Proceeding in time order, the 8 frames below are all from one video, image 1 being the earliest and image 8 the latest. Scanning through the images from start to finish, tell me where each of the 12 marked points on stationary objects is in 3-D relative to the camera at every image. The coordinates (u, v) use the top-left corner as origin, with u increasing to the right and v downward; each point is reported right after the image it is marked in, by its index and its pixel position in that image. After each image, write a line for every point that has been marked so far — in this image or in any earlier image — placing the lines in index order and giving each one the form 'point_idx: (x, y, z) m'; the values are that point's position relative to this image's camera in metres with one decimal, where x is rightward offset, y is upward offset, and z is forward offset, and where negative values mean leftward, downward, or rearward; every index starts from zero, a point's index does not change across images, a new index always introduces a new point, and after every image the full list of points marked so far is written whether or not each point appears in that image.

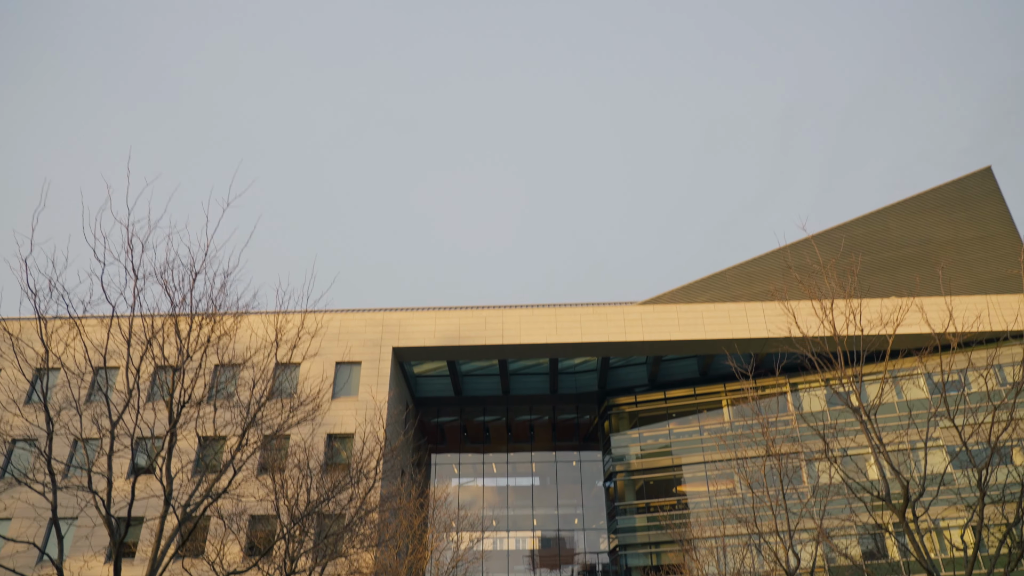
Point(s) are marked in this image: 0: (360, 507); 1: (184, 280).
0: (-3.9, -5.8, +19.2) m
1: (-6.1, +0.3, +14.3) m
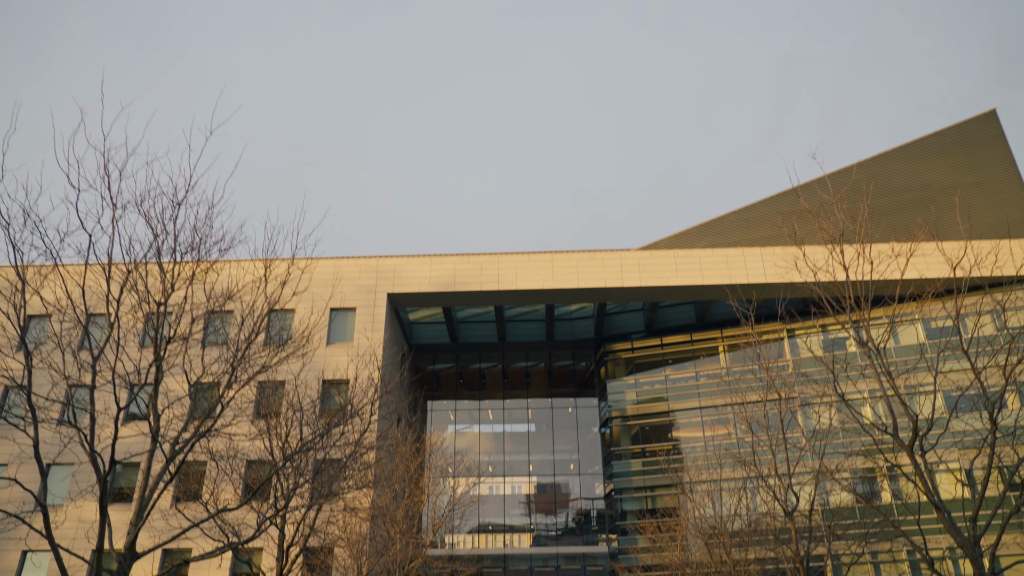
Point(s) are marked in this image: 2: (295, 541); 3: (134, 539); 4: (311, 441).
0: (-4.4, -4.3, +19.3) m
1: (-6.7, +1.5, +14.0) m
2: (-5.1, -5.9, +17.0) m
3: (-5.3, -3.5, +10.2) m
4: (-5.0, -3.8, +17.9) m
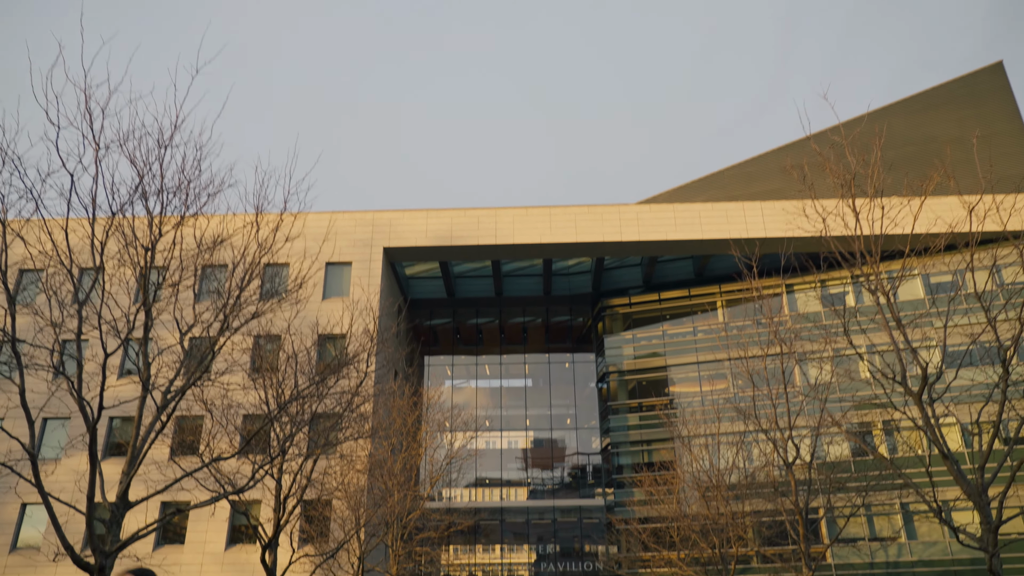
0: (-4.4, -3.0, +19.1) m
1: (-6.7, +2.5, +13.5) m
2: (-5.1, -4.7, +16.9) m
3: (-5.3, -2.7, +10.0) m
4: (-5.0, -2.5, +17.7) m
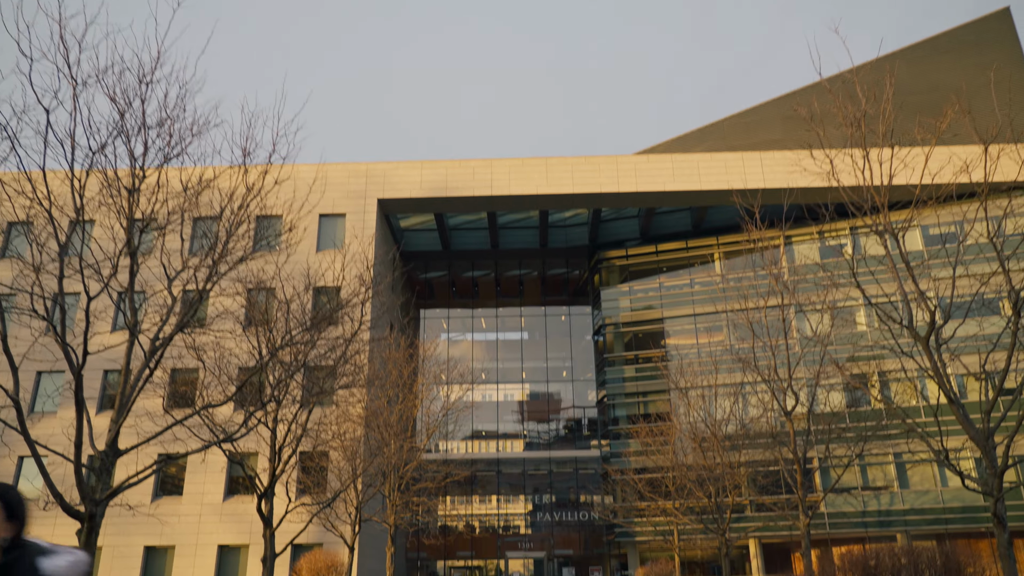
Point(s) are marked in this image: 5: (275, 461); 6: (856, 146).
0: (-4.5, -1.6, +18.9) m
1: (-6.7, +3.4, +12.9) m
2: (-5.2, -3.5, +16.7) m
3: (-5.3, -2.0, +9.8) m
4: (-5.1, -1.3, +17.4) m
5: (-5.1, -3.7, +15.5) m
6: (+6.9, +2.9, +14.5) m
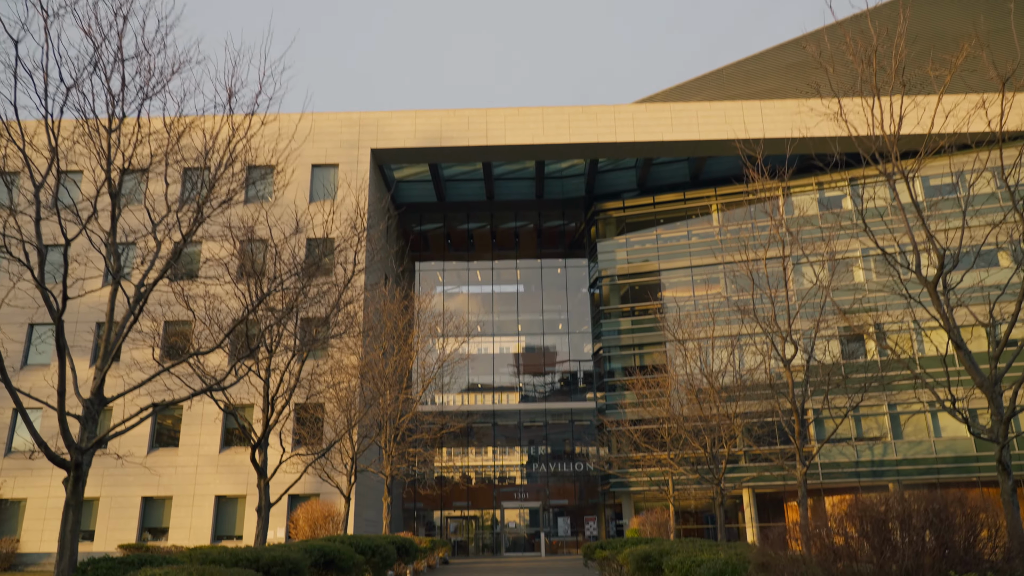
0: (-4.6, -0.3, +18.6) m
1: (-6.8, +4.4, +12.3) m
2: (-5.3, -2.4, +16.5) m
3: (-5.4, -1.2, +9.5) m
4: (-5.2, -0.1, +17.1) m
5: (-5.1, -2.6, +15.3) m
6: (+6.9, +3.9, +14.0) m
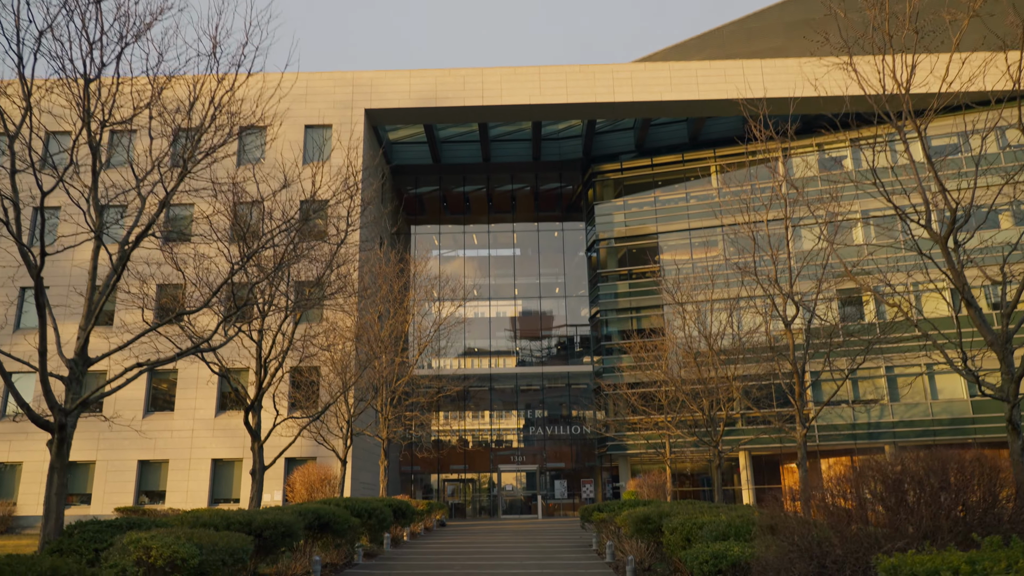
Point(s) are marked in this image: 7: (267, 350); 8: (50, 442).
0: (-4.7, +0.6, +18.2) m
1: (-6.8, +5.0, +11.7) m
2: (-5.3, -1.5, +16.3) m
3: (-5.4, -0.7, +9.1) m
4: (-5.3, +0.8, +16.7) m
5: (-5.2, -1.7, +15.0) m
6: (+6.8, +4.7, +13.5) m
7: (-5.4, -1.4, +16.1) m
8: (-5.5, -1.8, +8.7) m
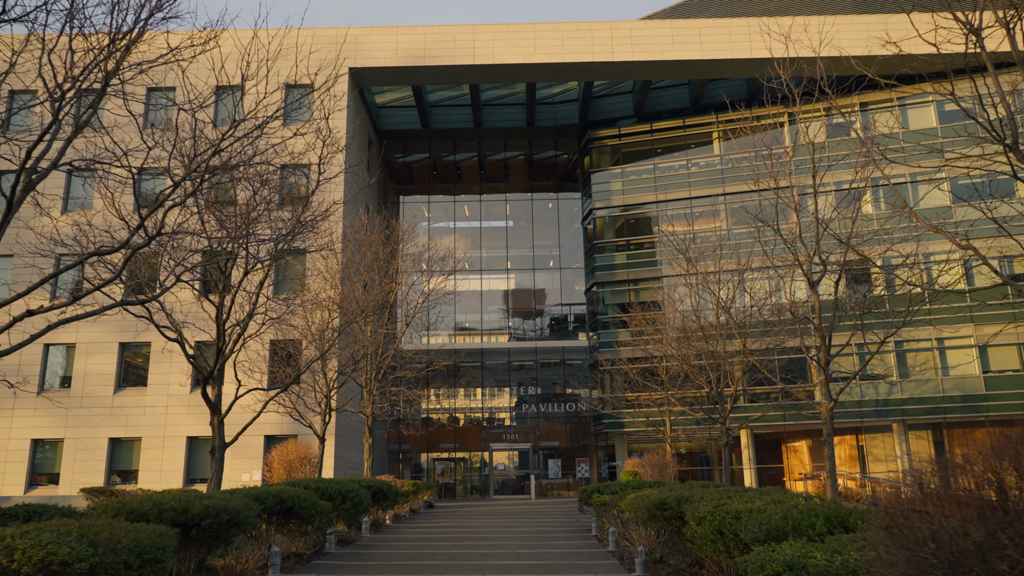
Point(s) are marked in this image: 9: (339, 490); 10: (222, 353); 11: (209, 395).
0: (-4.9, +1.5, +16.5) m
1: (-6.9, +5.8, +9.8) m
2: (-5.5, -0.6, +14.6) m
3: (-5.5, 0.0, +7.5) m
4: (-5.4, +1.7, +15.0) m
5: (-5.3, -0.9, +13.4) m
6: (+6.7, +5.4, +11.8) m
7: (-5.6, -0.5, +14.4) m
8: (-5.6, -1.2, +7.1) m
9: (-3.1, -3.6, +13.0) m
10: (-5.4, -1.3, +13.6) m
11: (-5.4, -1.9, +13.0) m
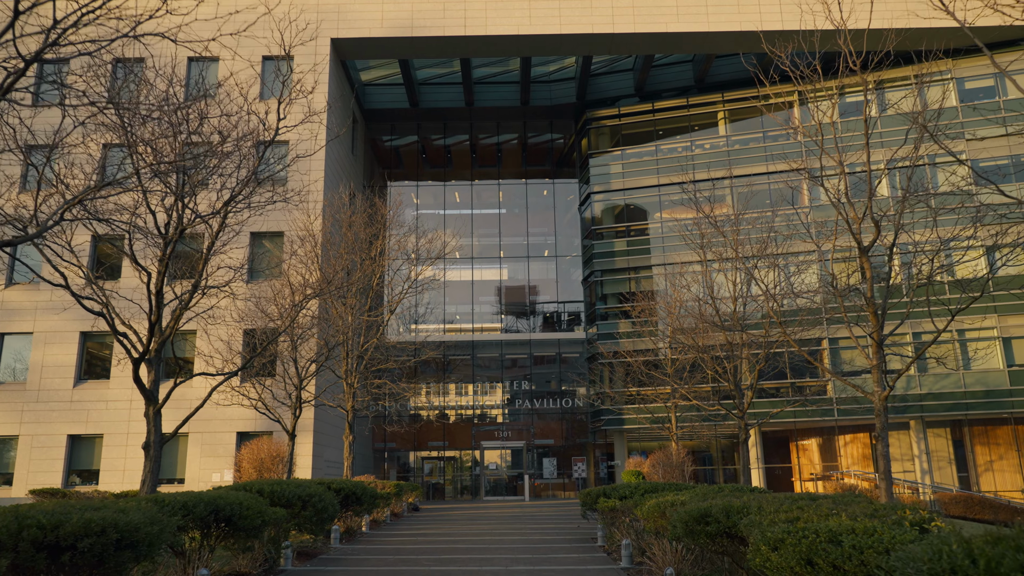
0: (-5.0, +2.0, +14.4) m
1: (-7.0, +6.3, +7.7) m
2: (-5.6, -0.1, +12.5) m
3: (-5.5, +0.5, +5.4) m
4: (-5.5, +2.2, +12.9) m
5: (-5.4, -0.4, +11.3) m
6: (+6.6, +5.9, +9.8) m
7: (-5.7, 0.0, +12.3) m
8: (-5.6, -0.7, +5.0) m
9: (-3.2, -3.1, +10.9) m
10: (-5.5, -0.7, +11.5) m
11: (-5.5, -1.4, +10.9) m
